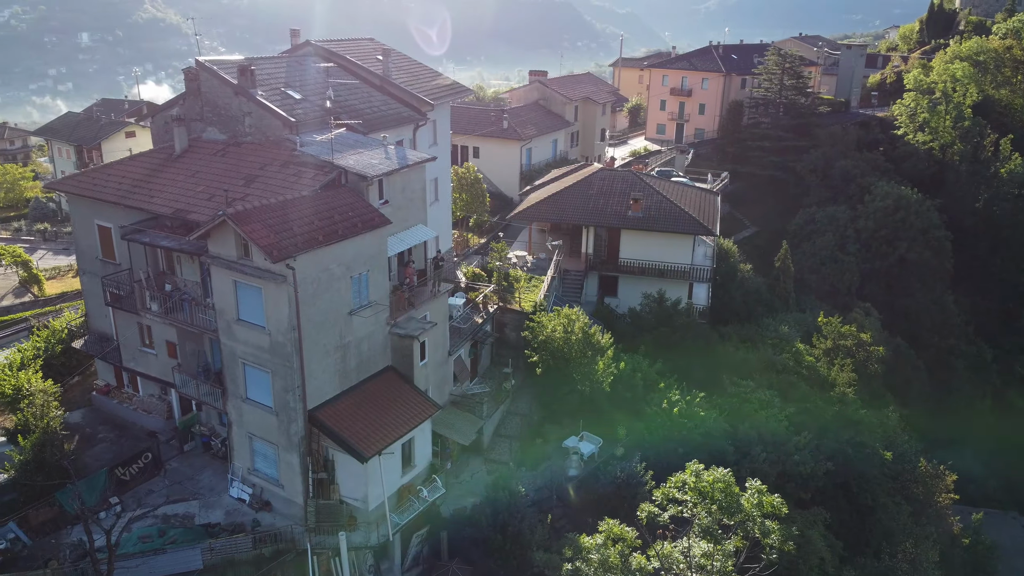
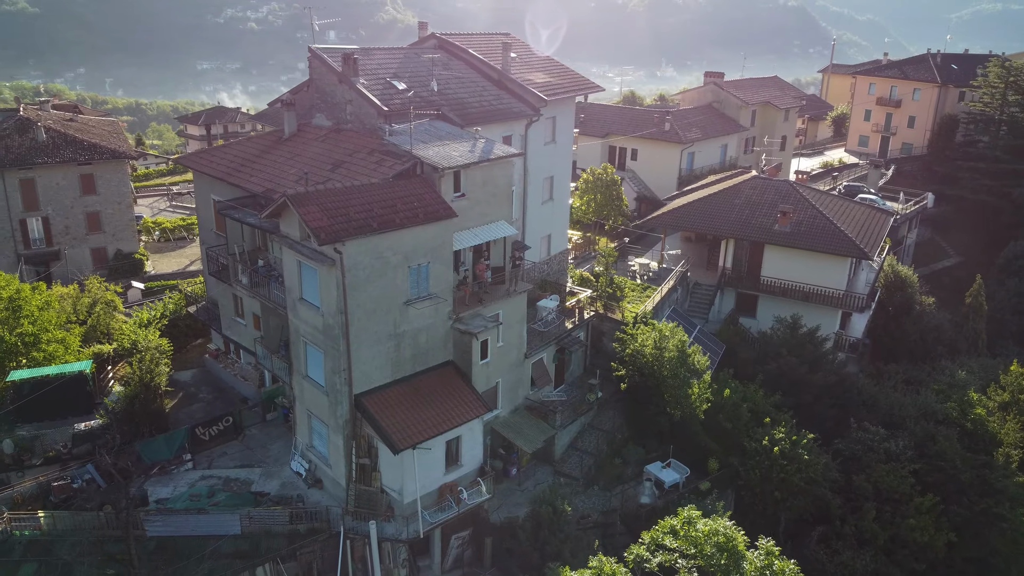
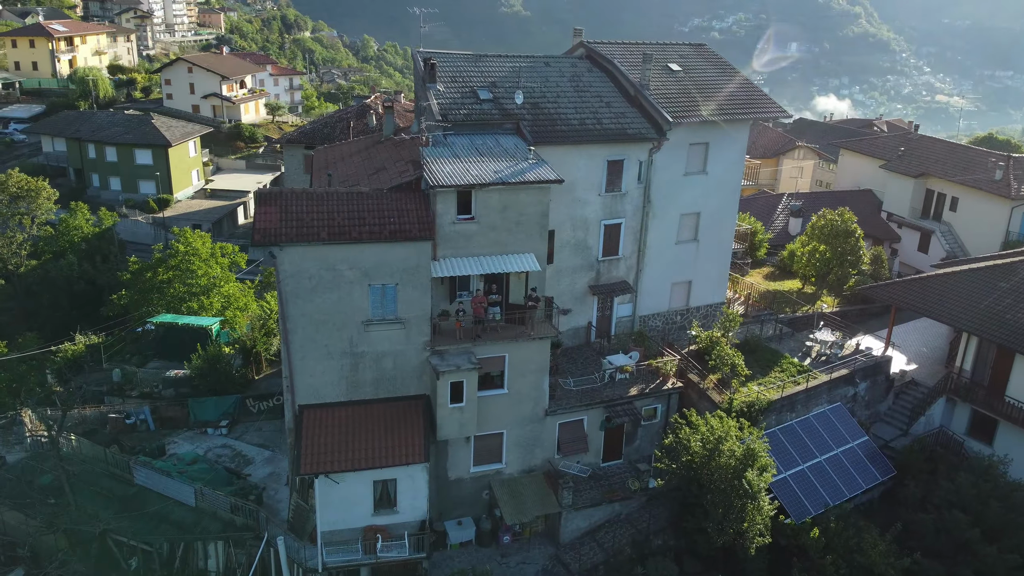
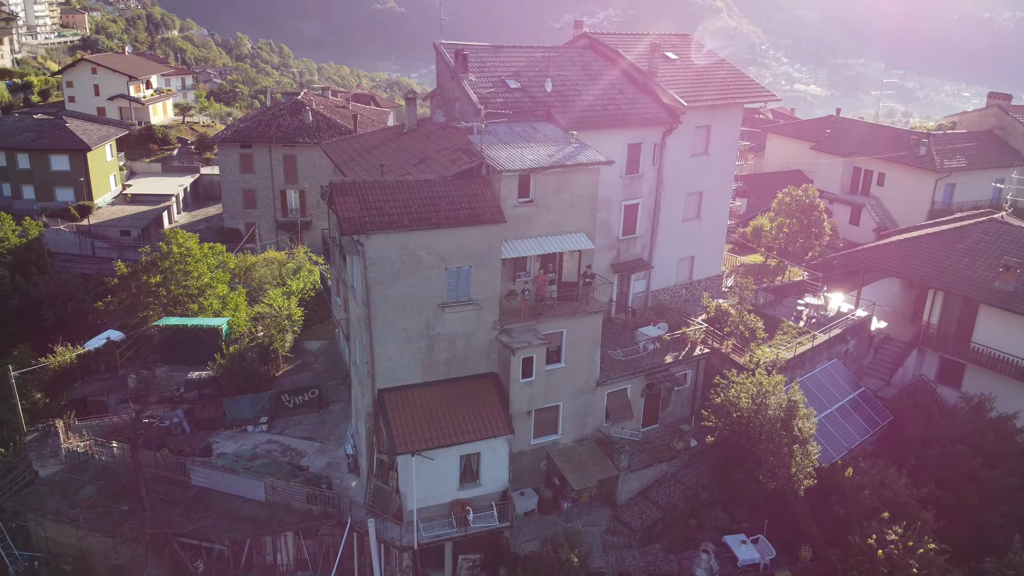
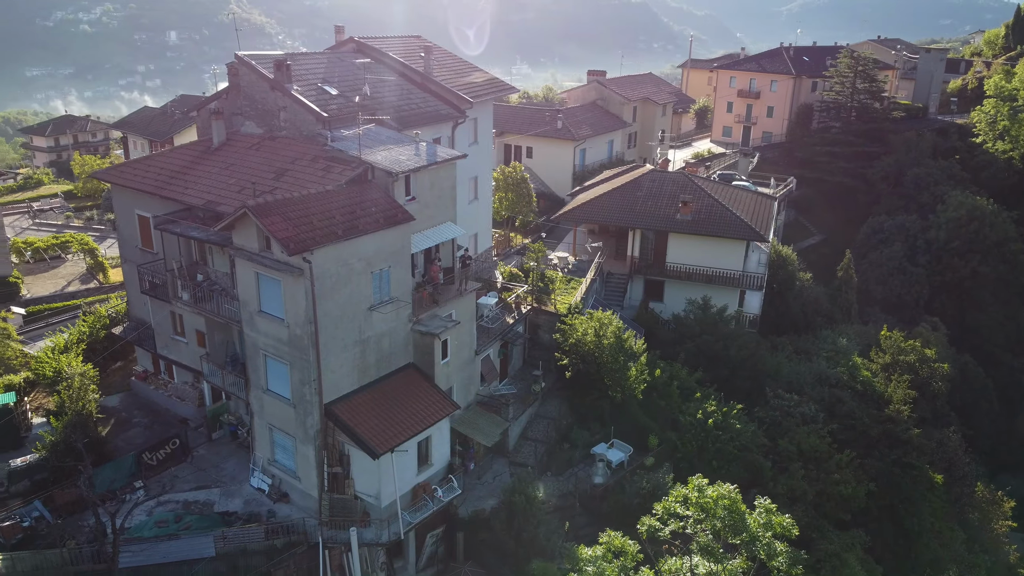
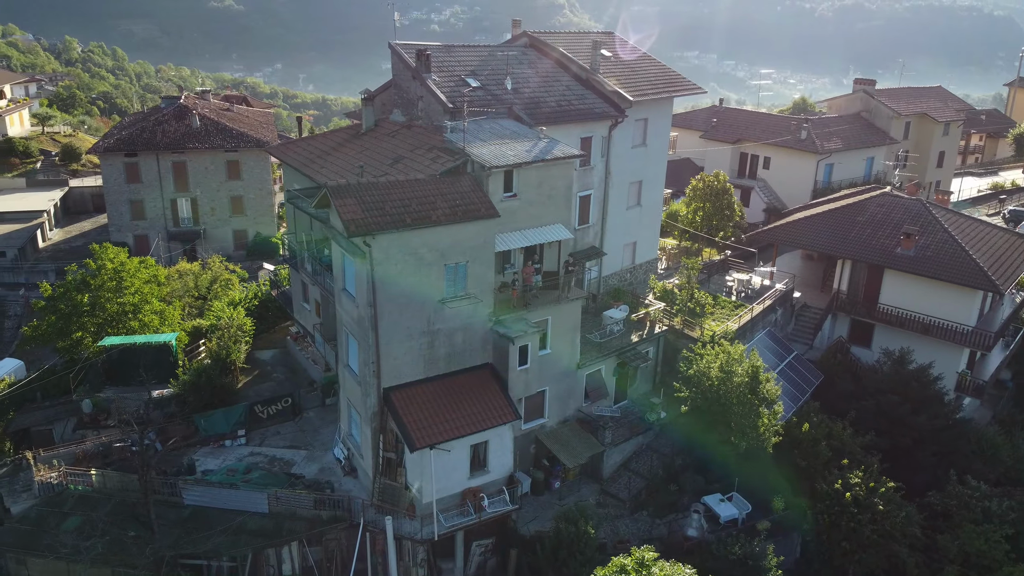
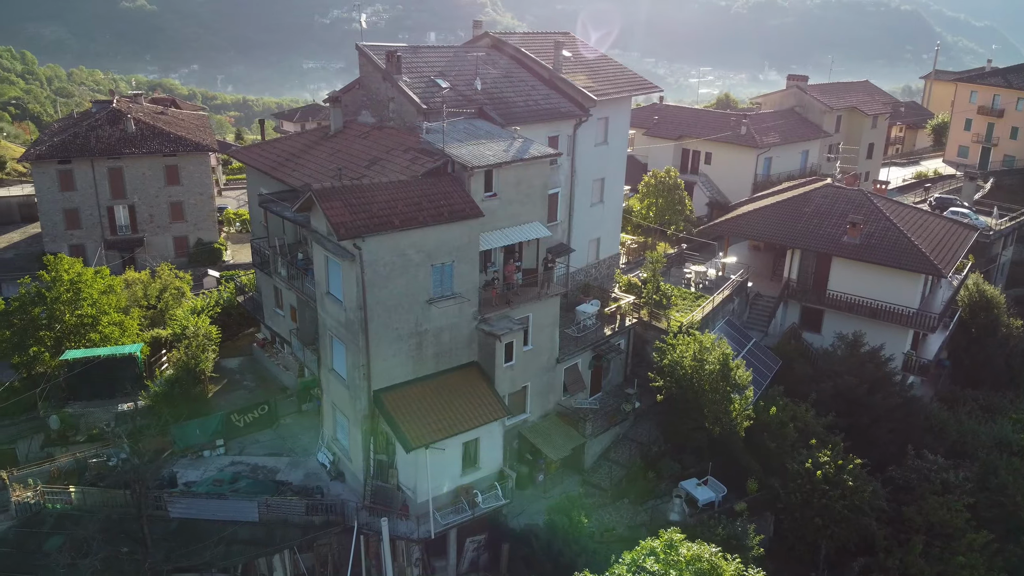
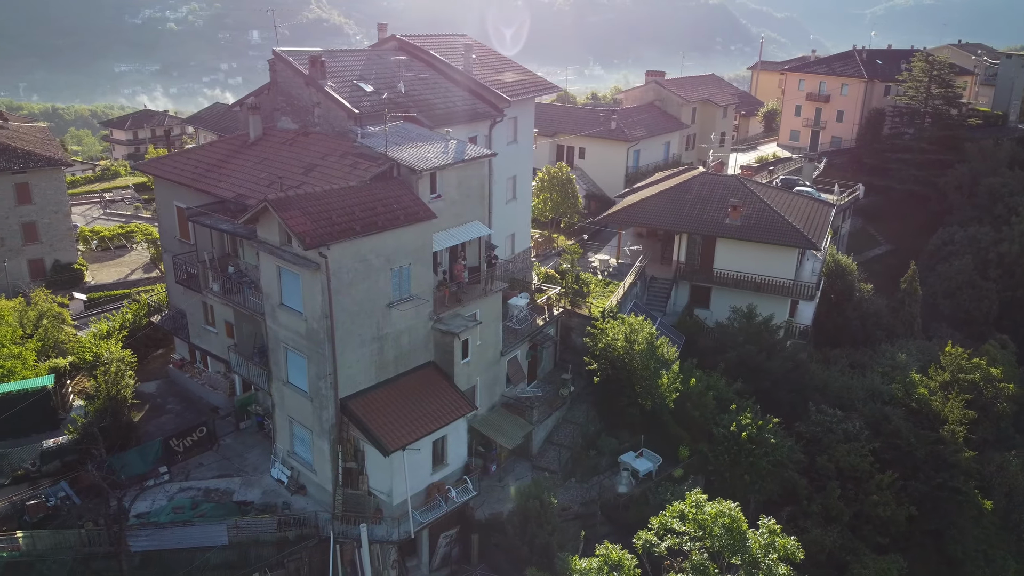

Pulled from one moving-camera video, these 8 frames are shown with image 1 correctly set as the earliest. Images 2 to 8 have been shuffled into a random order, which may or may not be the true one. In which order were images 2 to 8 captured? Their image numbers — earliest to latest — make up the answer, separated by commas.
5, 8, 2, 7, 6, 4, 3
